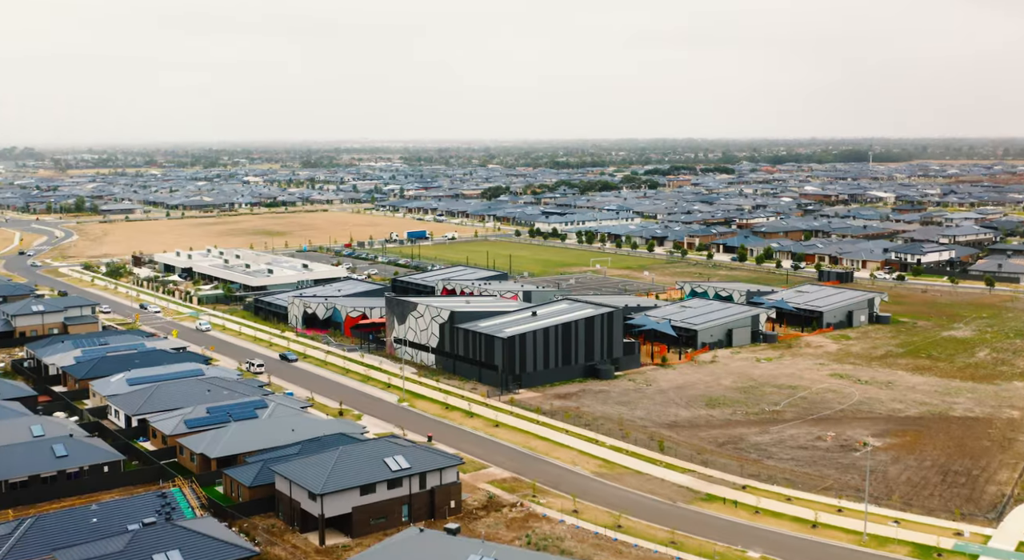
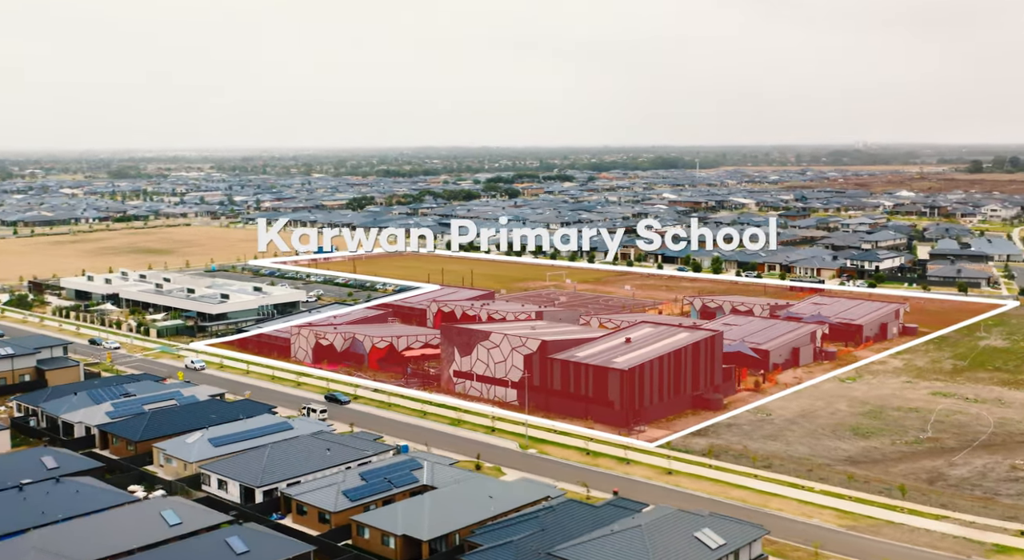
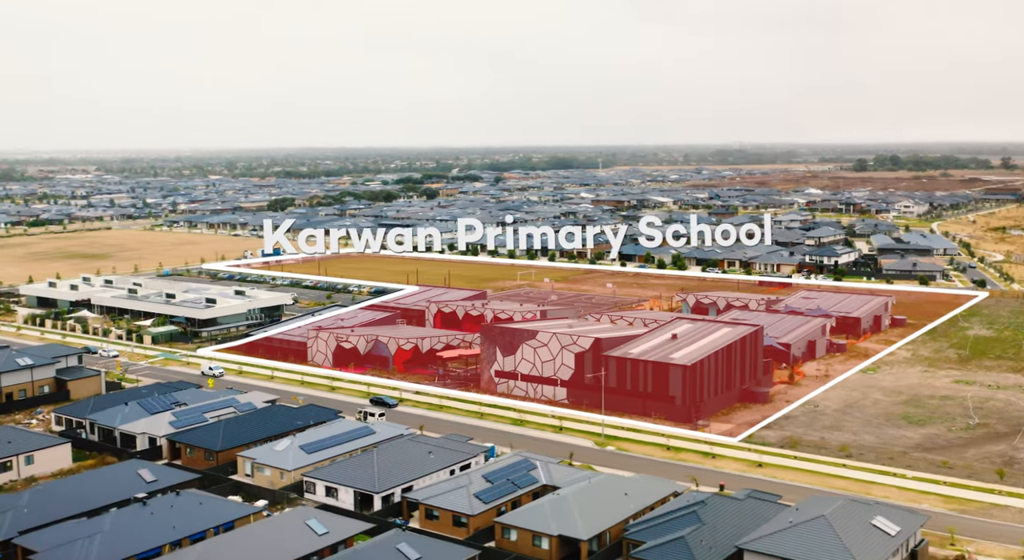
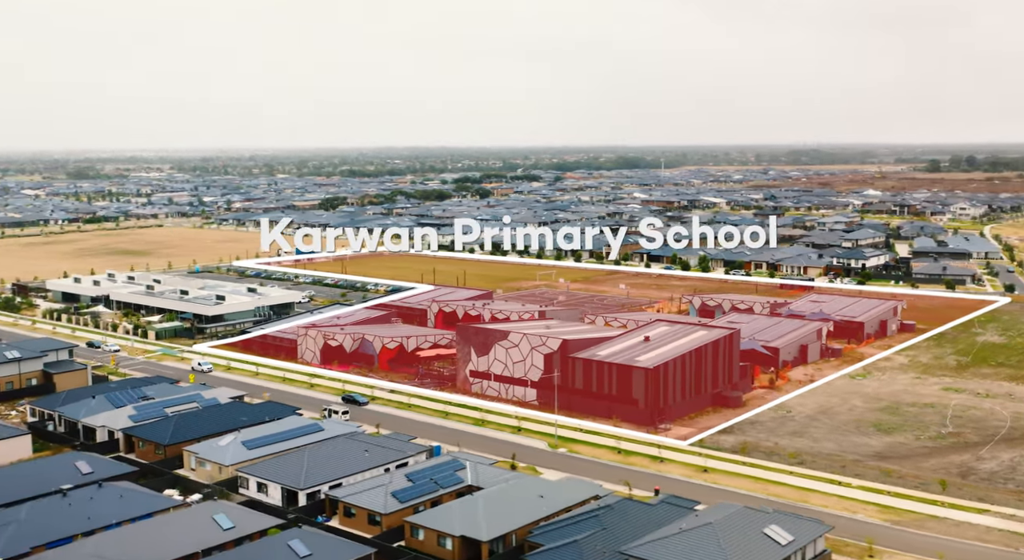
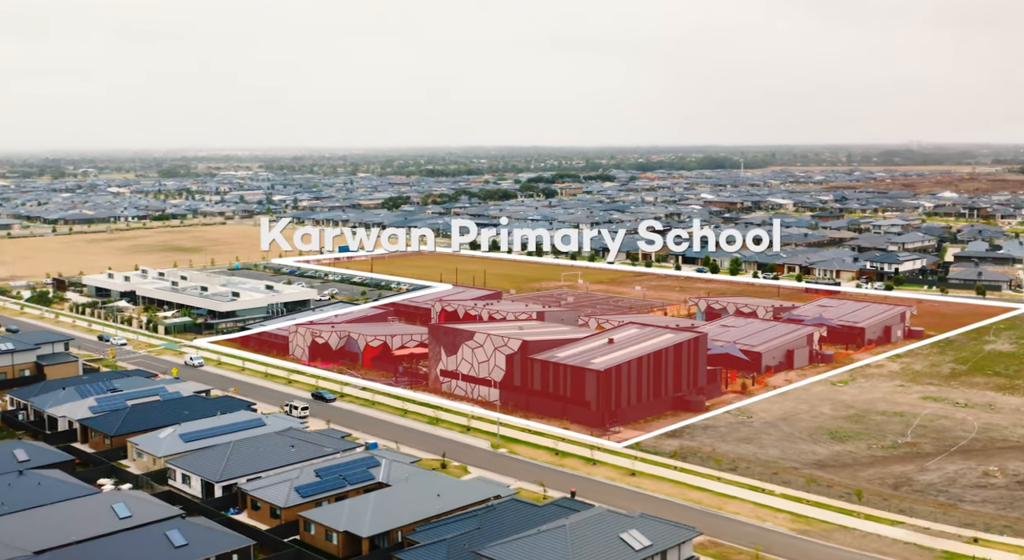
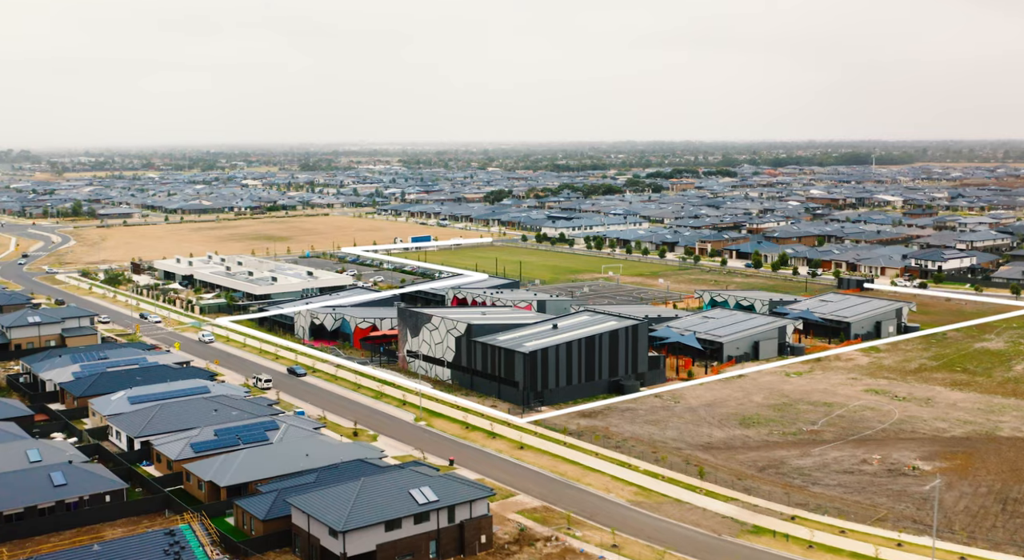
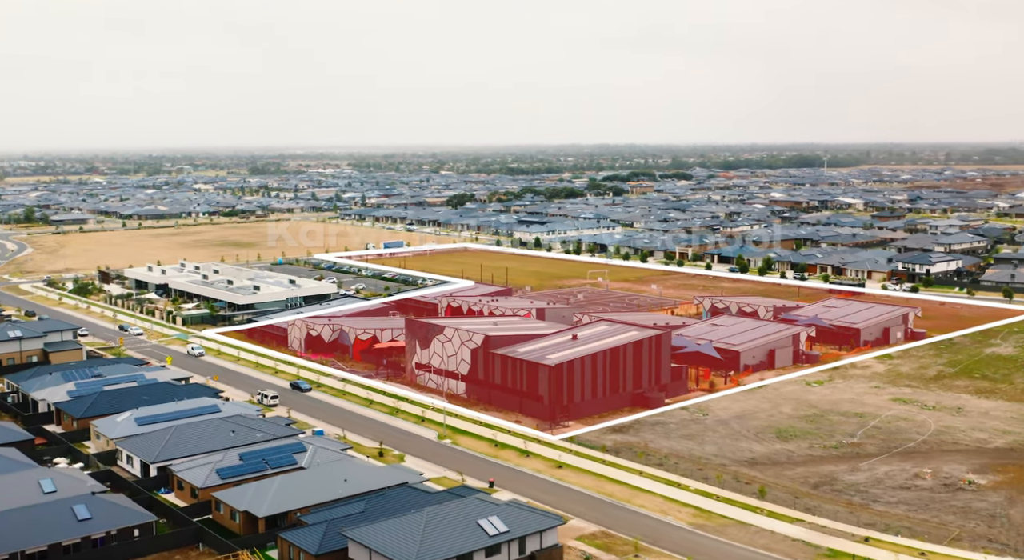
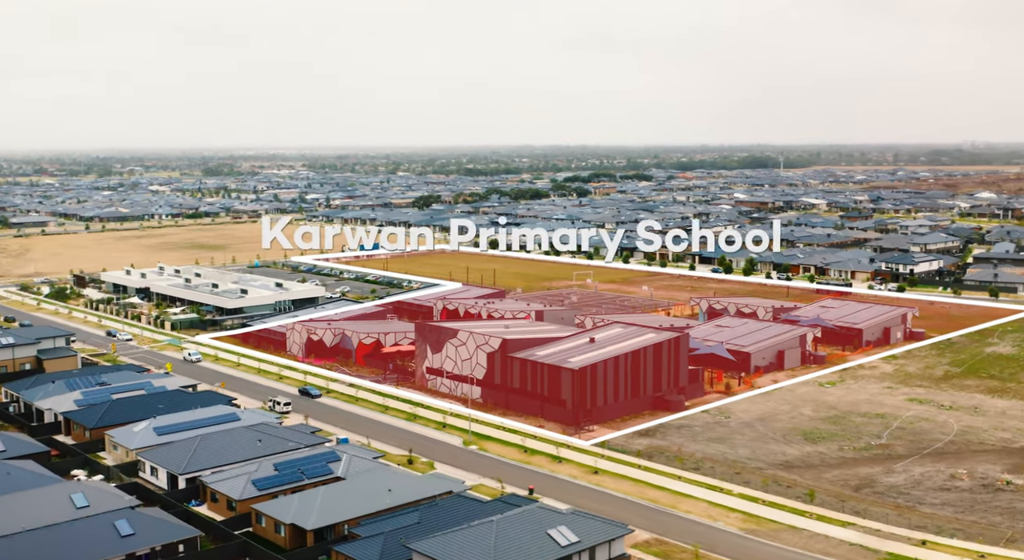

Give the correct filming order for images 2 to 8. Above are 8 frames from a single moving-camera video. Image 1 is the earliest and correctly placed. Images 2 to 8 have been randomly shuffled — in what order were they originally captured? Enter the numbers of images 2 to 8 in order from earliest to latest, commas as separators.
6, 7, 8, 5, 2, 4, 3
